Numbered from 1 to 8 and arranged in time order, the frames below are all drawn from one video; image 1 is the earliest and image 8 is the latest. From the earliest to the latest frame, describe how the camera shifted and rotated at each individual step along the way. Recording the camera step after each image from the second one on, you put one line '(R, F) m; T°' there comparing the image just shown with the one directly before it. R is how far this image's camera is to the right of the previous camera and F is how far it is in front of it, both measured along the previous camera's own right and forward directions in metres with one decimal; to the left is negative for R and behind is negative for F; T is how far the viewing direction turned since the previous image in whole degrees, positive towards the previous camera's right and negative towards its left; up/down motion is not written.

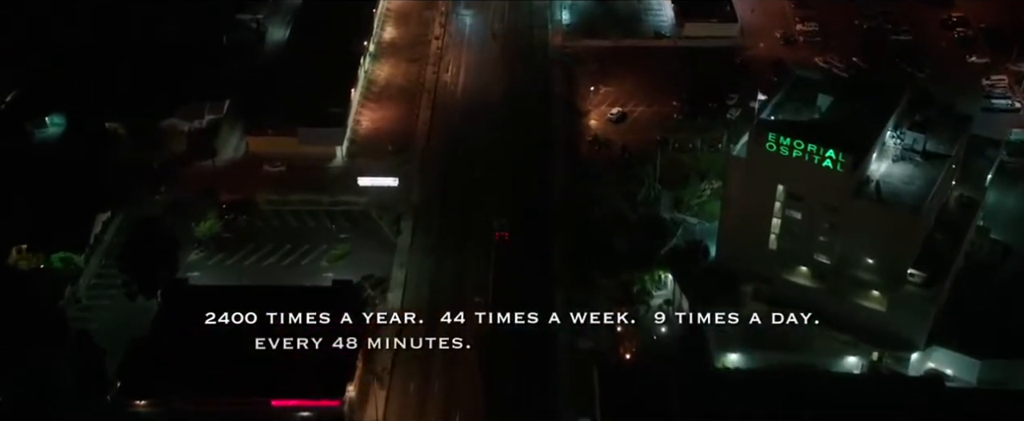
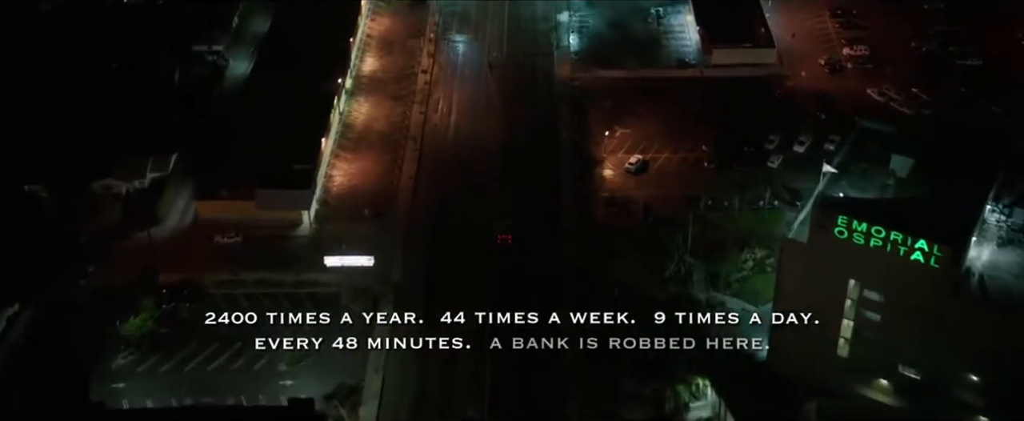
(+0.1, +4.0) m; 0°
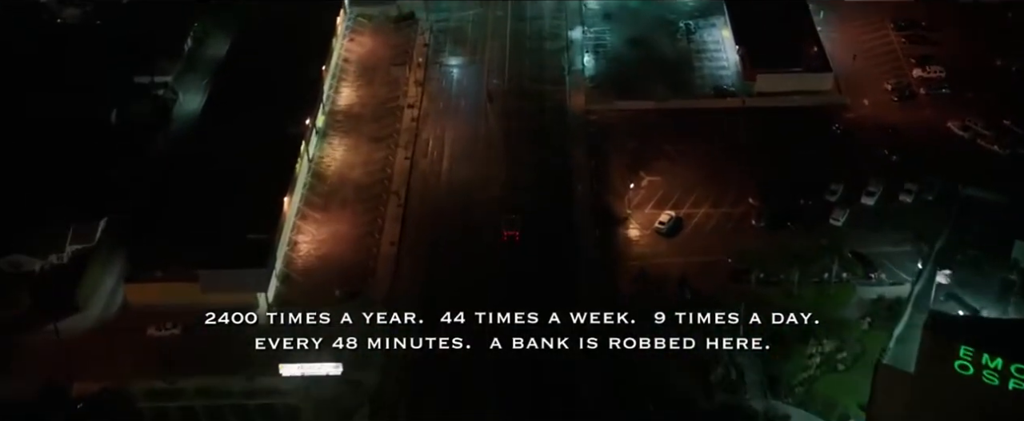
(+0.1, +4.0) m; -1°
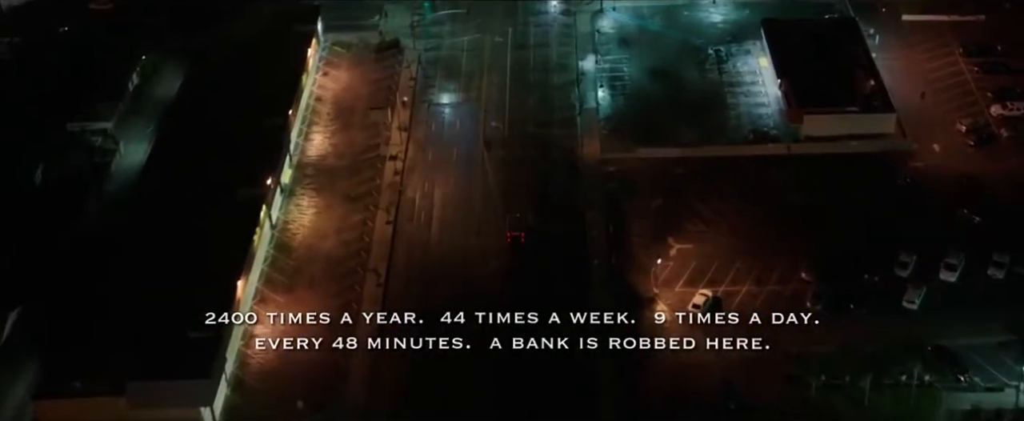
(0.0, +3.2) m; 0°
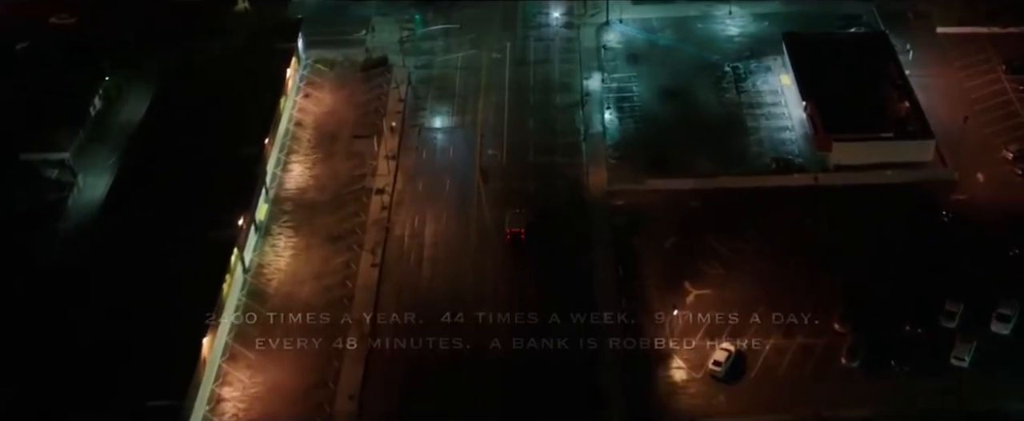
(0.0, +1.6) m; 0°
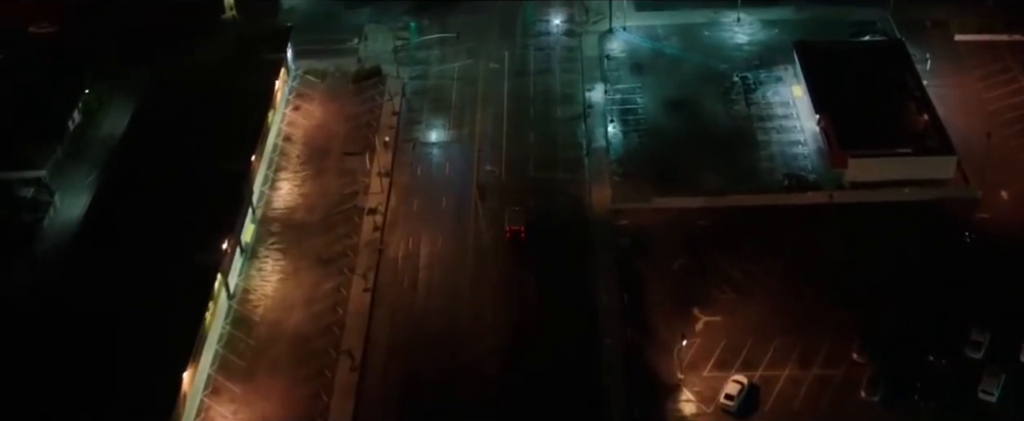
(0.0, +0.8) m; 0°
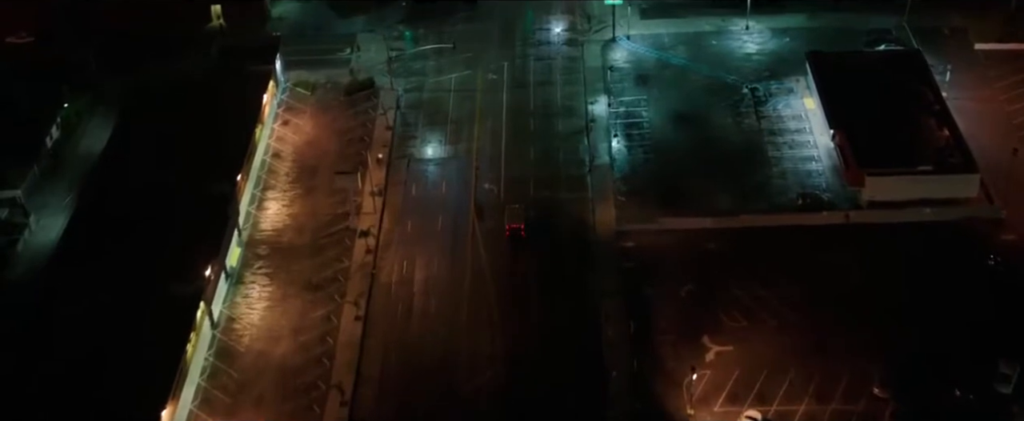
(0.0, +0.7) m; 0°
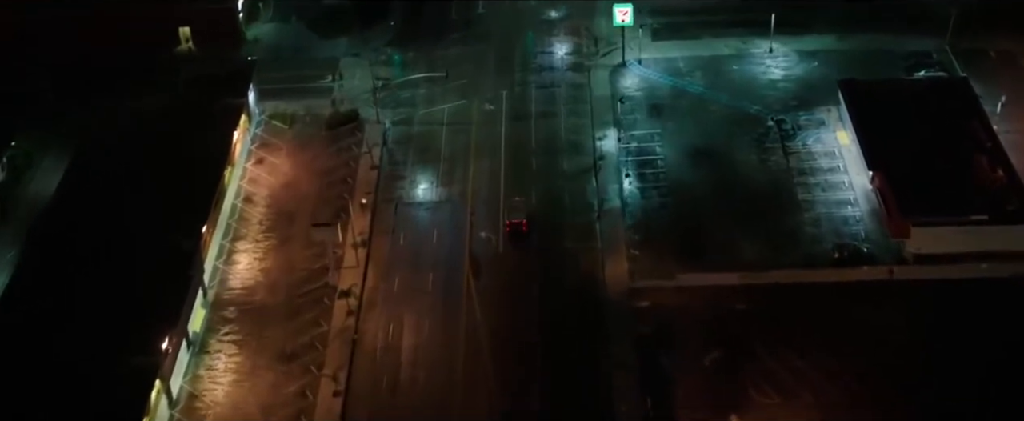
(0.0, +1.6) m; 0°
